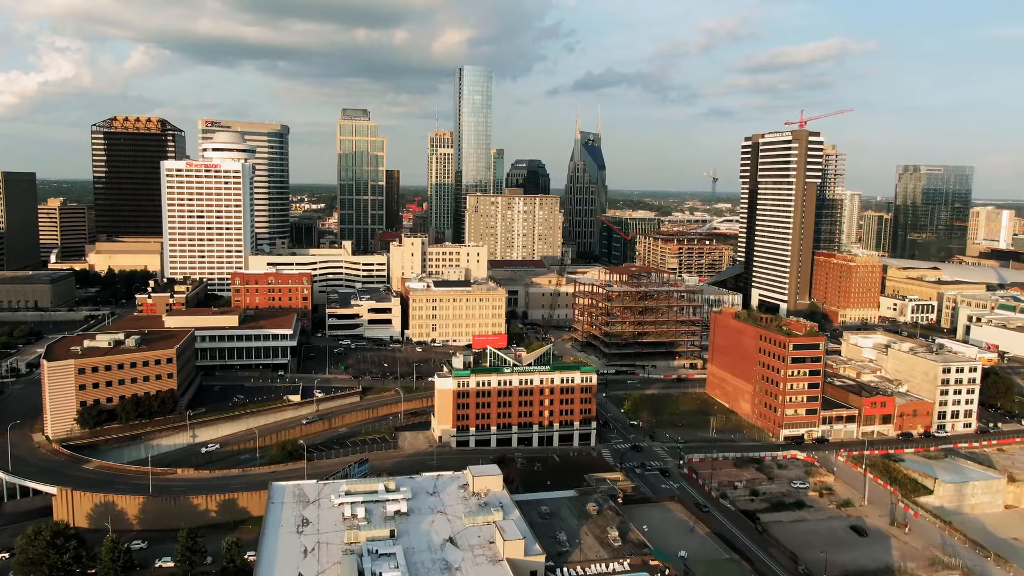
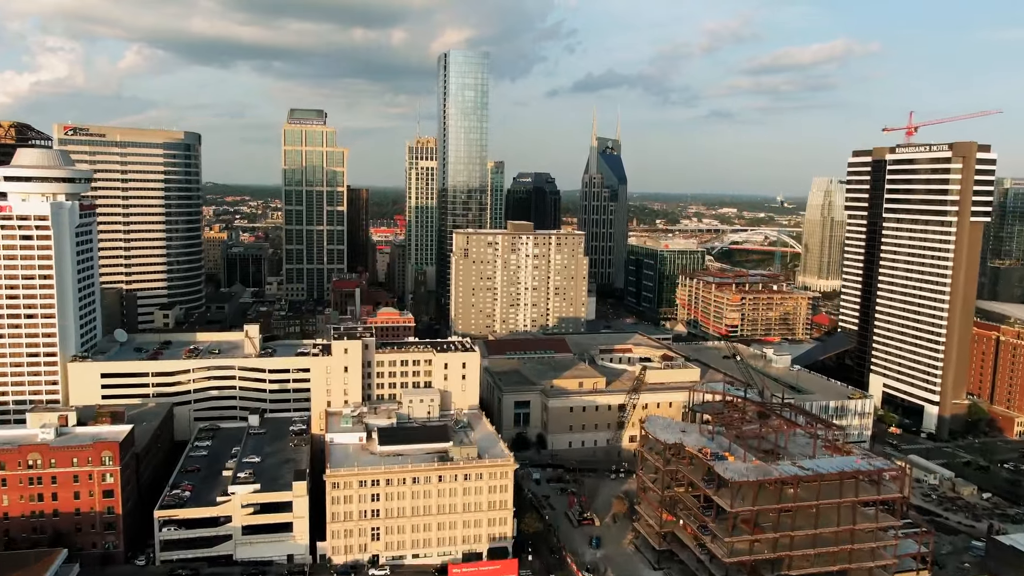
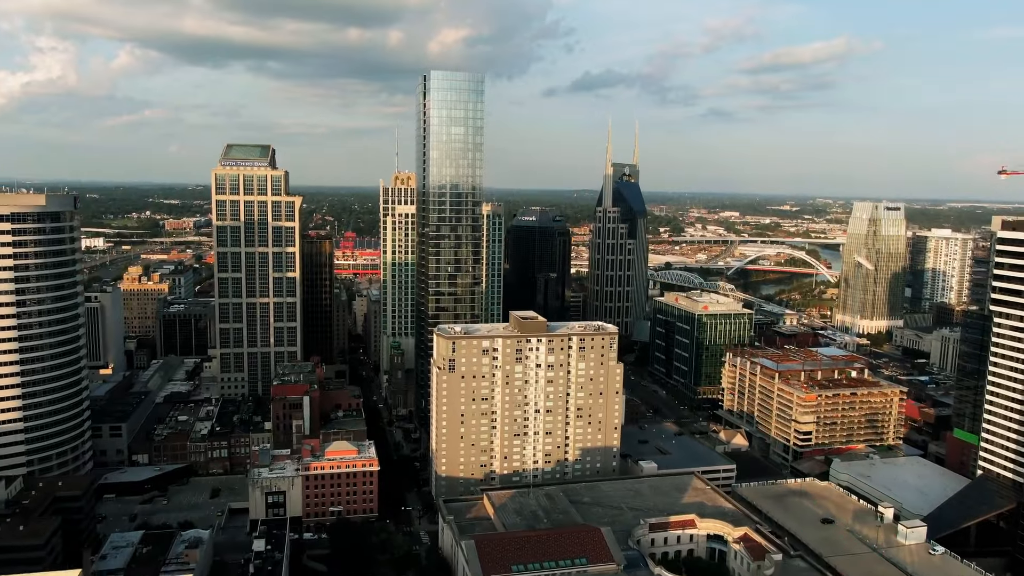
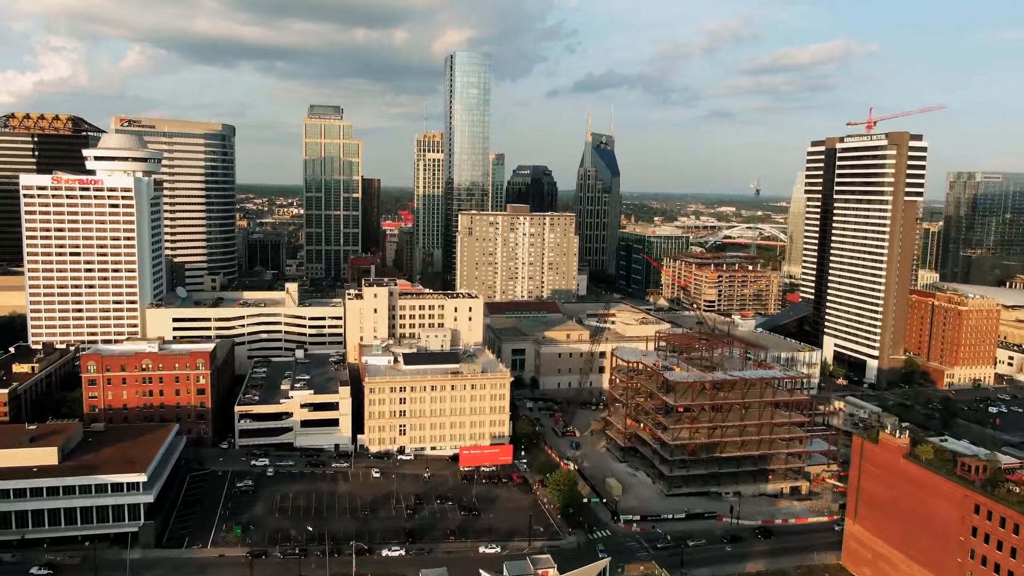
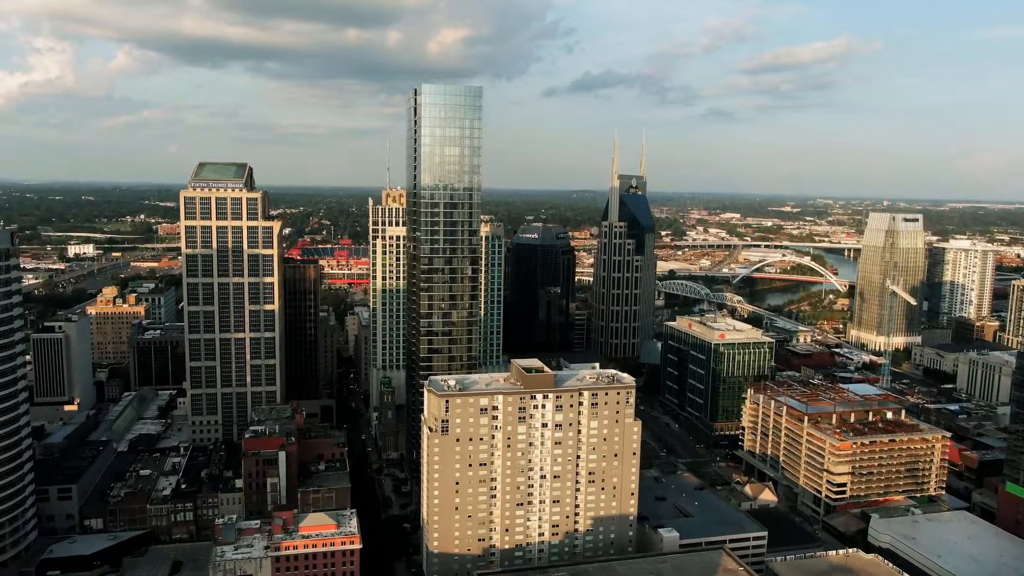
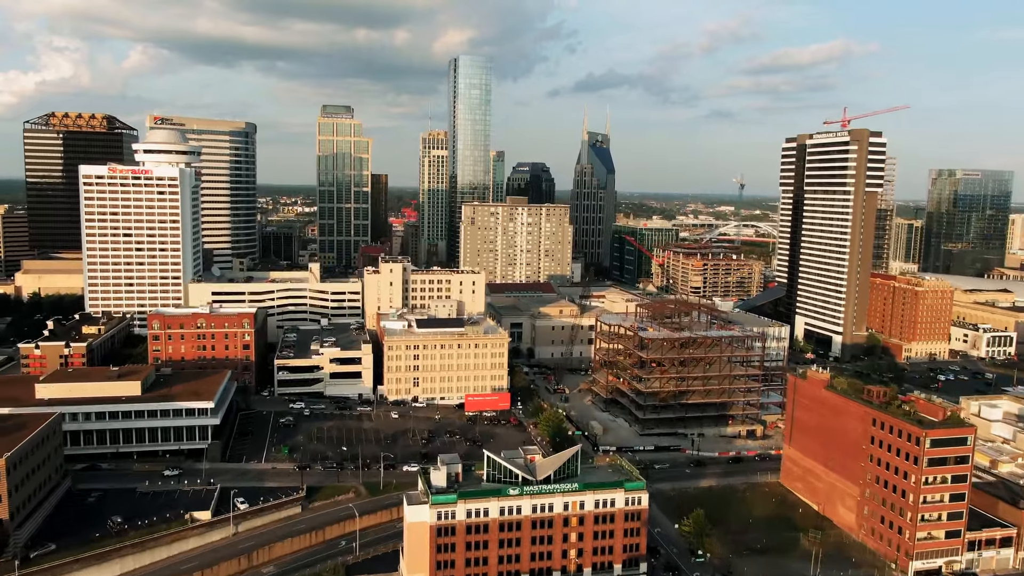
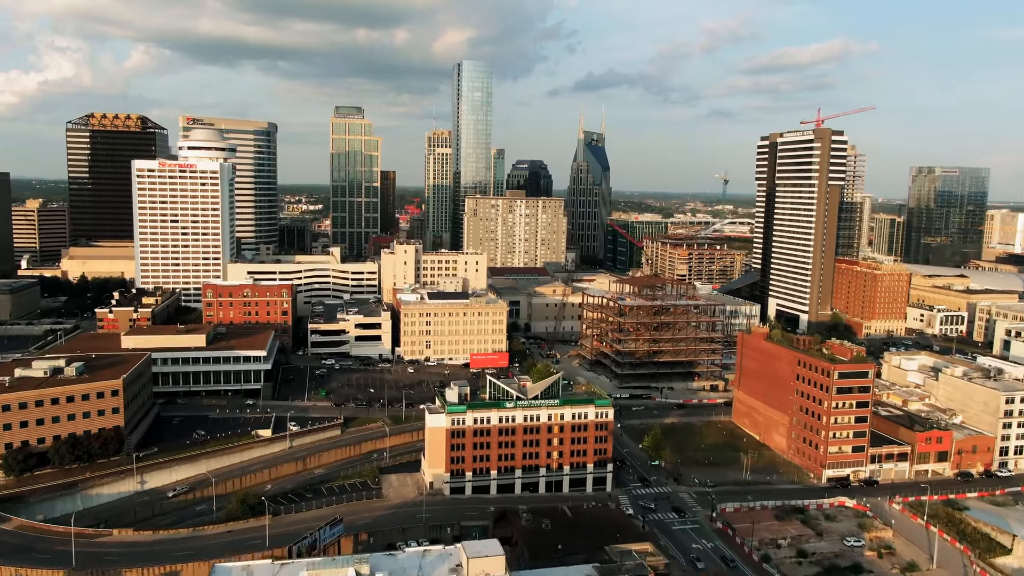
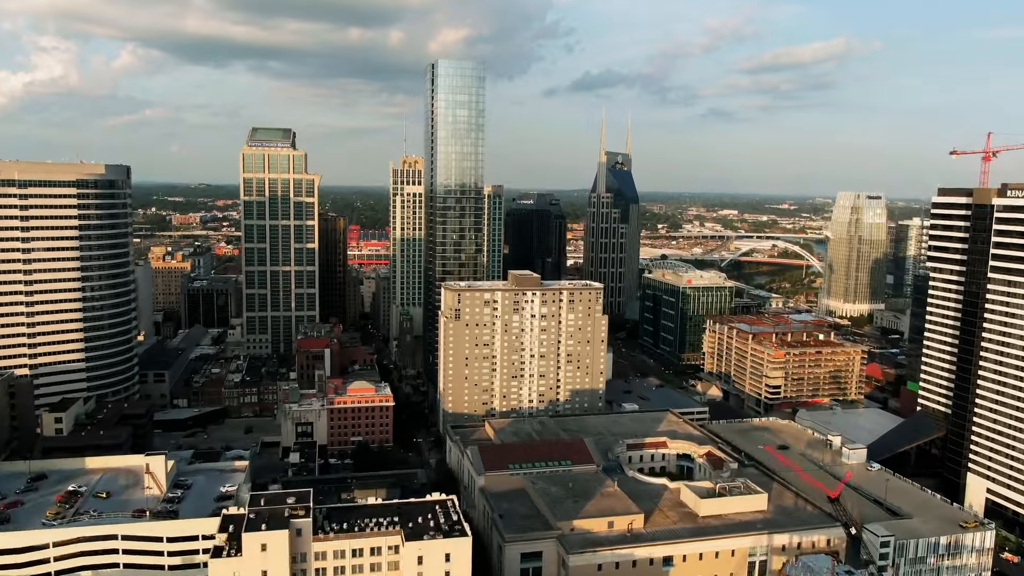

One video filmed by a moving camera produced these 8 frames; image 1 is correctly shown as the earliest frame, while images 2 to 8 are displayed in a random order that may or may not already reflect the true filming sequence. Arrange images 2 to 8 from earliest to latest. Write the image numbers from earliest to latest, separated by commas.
7, 6, 4, 2, 8, 3, 5
